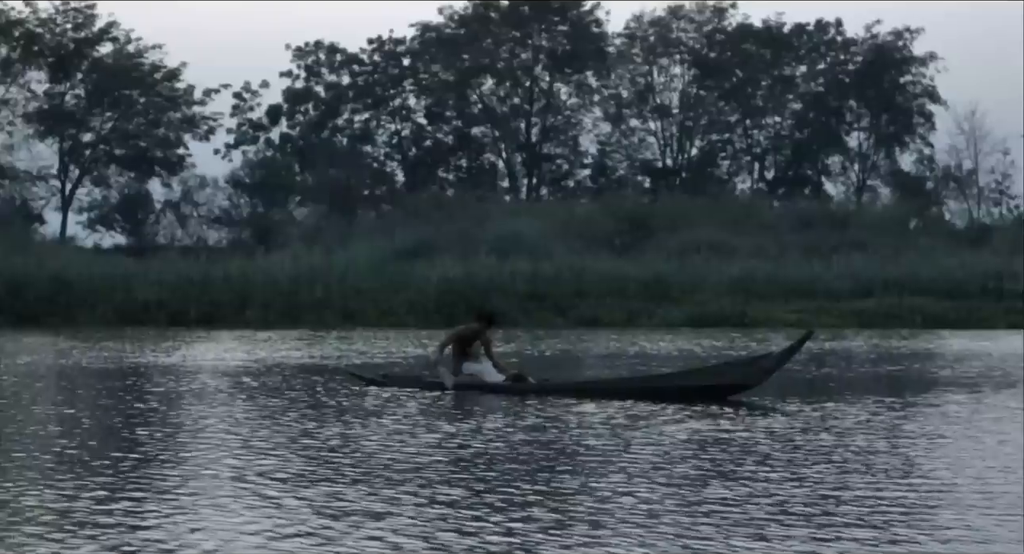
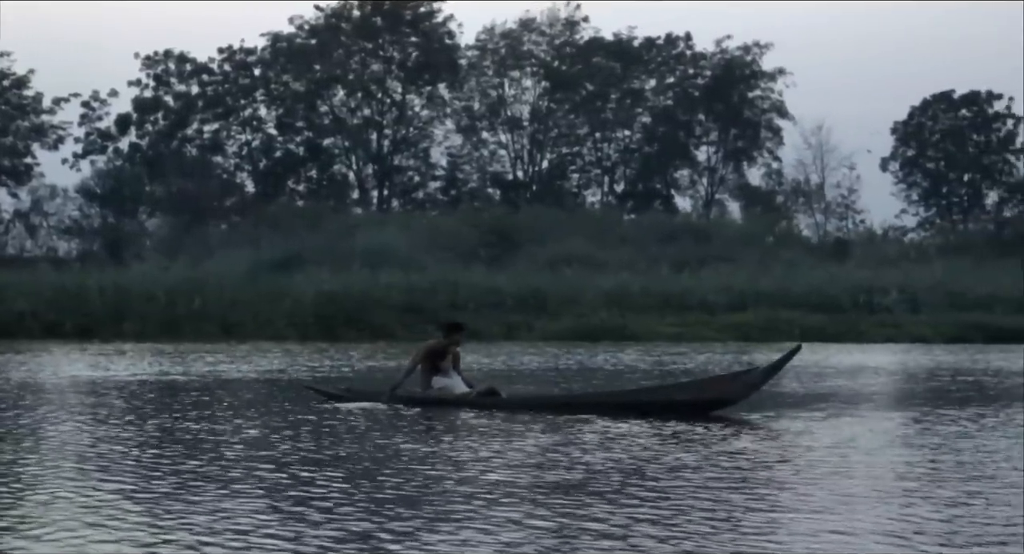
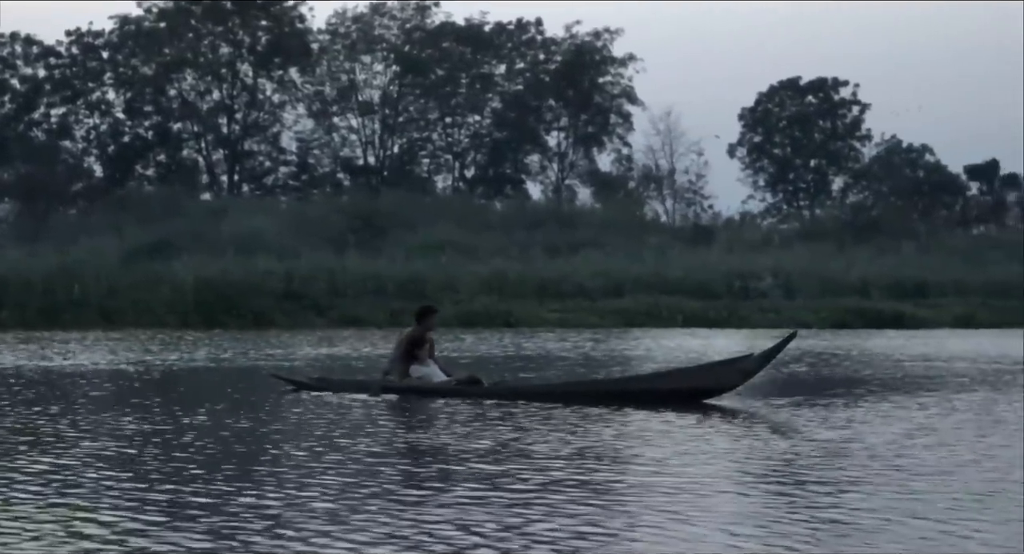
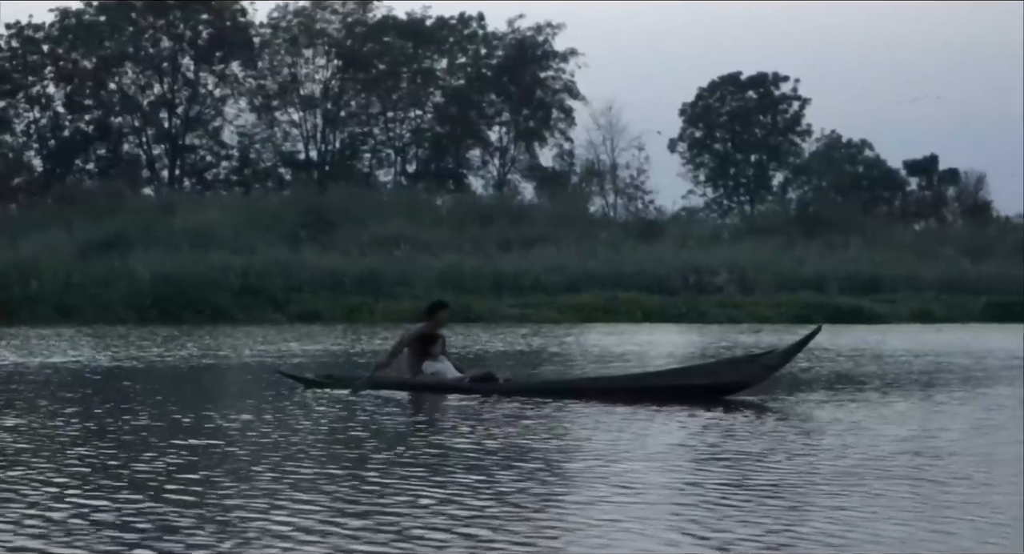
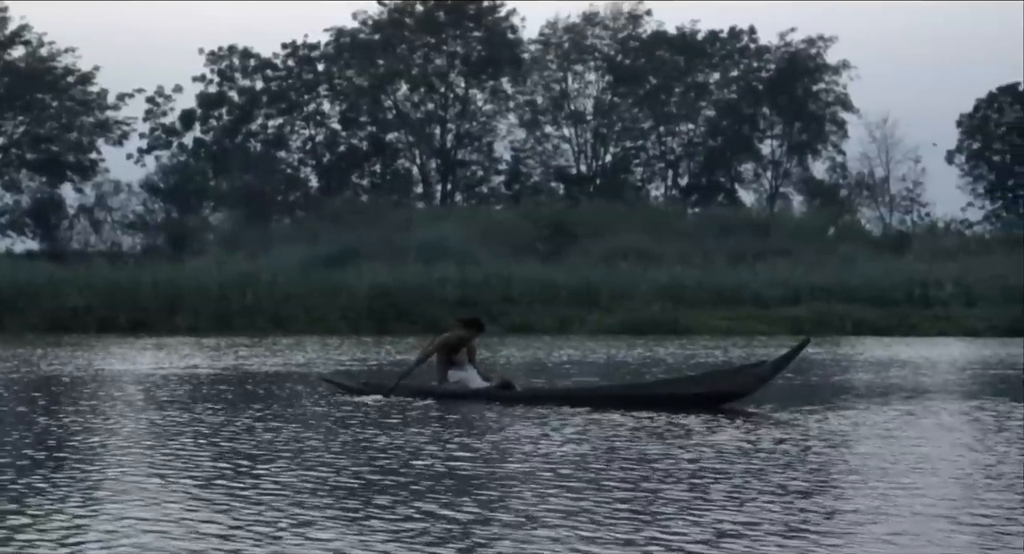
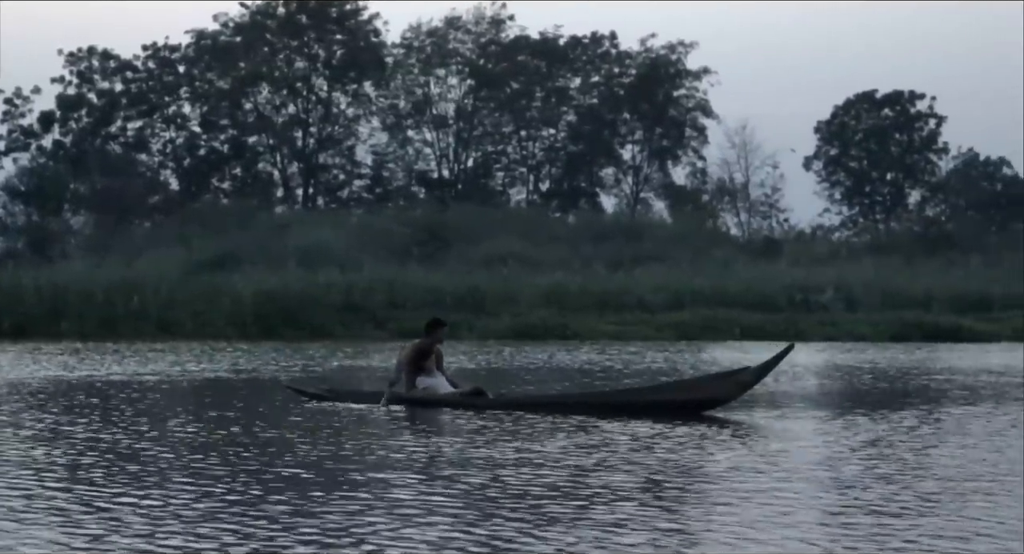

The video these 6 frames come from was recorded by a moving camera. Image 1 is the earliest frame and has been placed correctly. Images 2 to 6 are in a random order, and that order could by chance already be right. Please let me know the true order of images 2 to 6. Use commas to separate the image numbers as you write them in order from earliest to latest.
5, 2, 6, 3, 4
